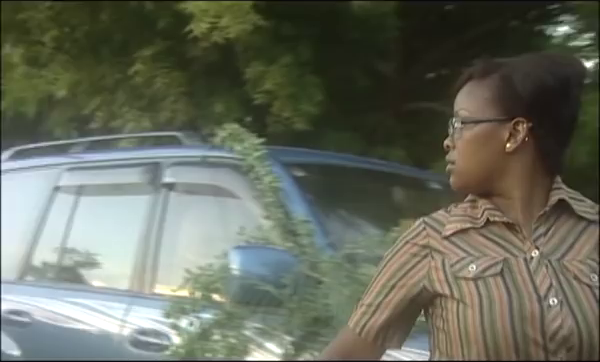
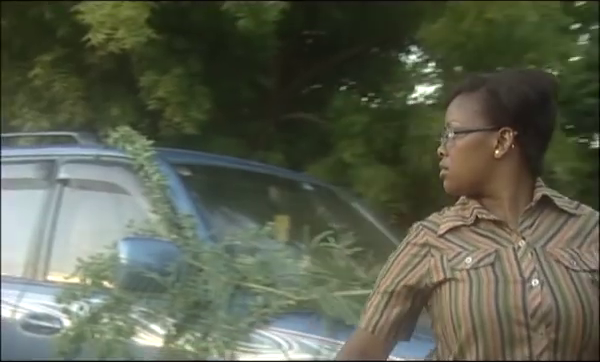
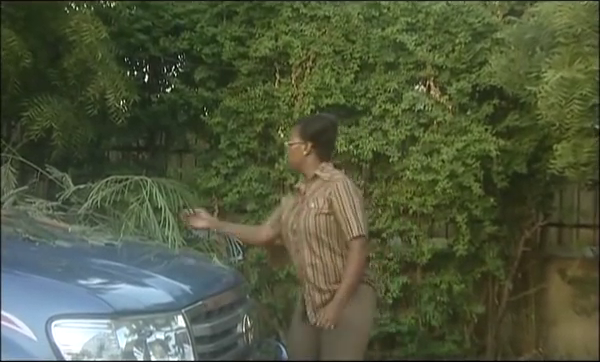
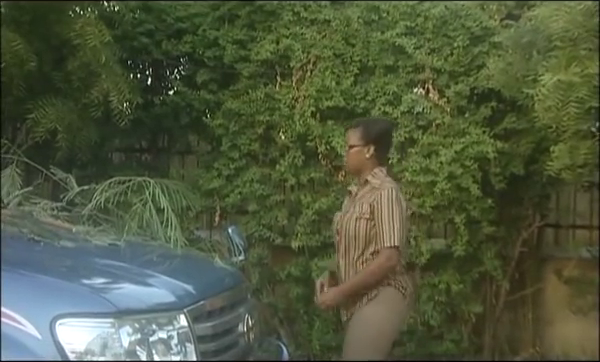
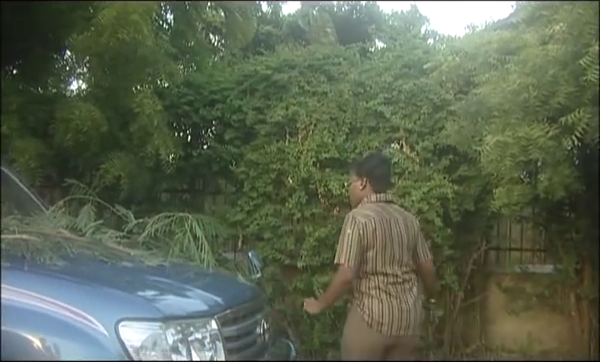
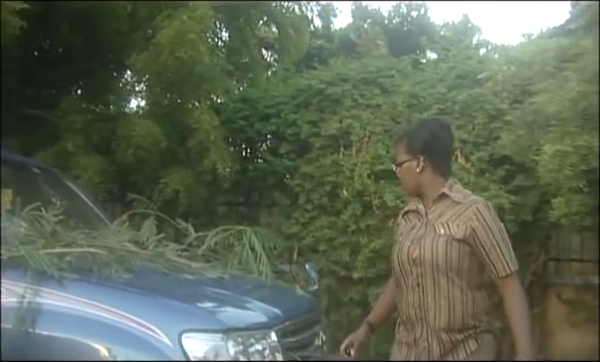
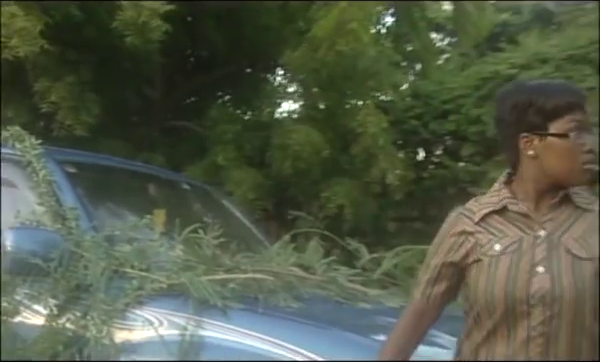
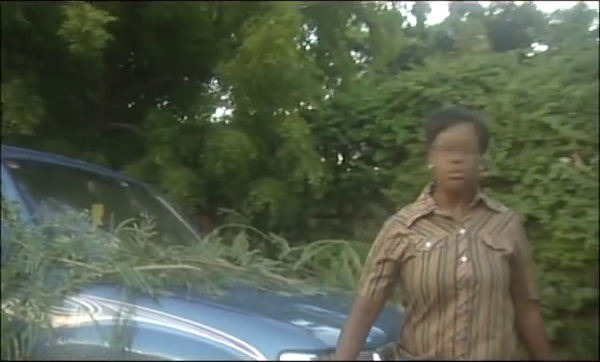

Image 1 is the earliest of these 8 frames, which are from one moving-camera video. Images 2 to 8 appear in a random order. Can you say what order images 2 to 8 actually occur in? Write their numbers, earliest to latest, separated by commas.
2, 7, 8, 6, 5, 4, 3
